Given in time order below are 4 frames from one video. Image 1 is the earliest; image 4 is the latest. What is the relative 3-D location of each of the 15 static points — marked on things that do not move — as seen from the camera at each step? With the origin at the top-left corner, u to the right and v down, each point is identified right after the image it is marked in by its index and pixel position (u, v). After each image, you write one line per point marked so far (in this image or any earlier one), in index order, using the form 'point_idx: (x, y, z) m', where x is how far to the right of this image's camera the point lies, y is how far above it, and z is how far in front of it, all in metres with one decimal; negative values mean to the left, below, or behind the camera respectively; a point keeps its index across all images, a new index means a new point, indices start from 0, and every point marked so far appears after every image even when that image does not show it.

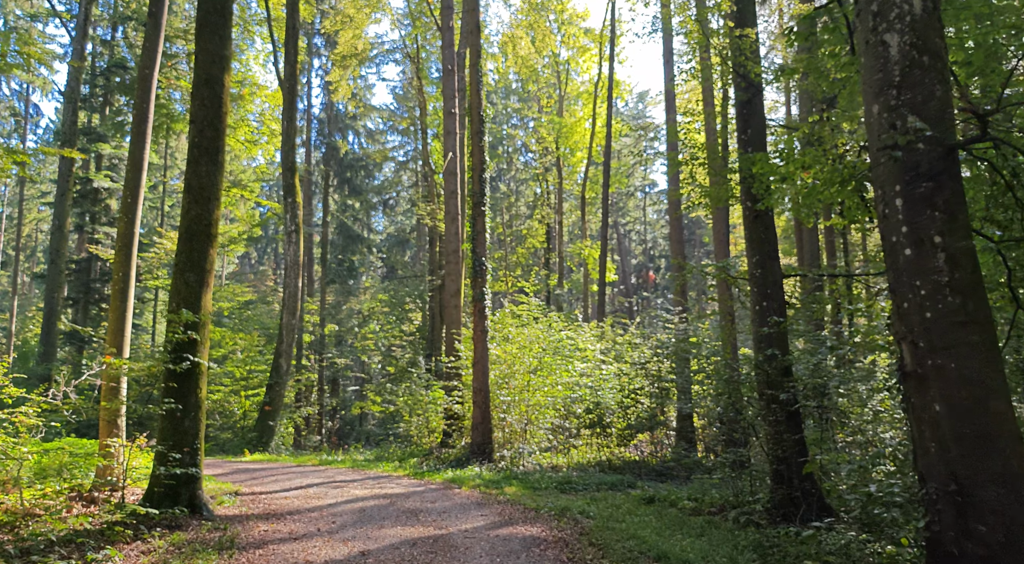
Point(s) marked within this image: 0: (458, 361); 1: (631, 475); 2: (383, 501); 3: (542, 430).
0: (-1.2, -1.8, +18.8) m
1: (+2.4, -3.8, +16.4) m
2: (-1.6, -2.7, +10.4) m
3: (+0.6, -3.1, +17.4) m
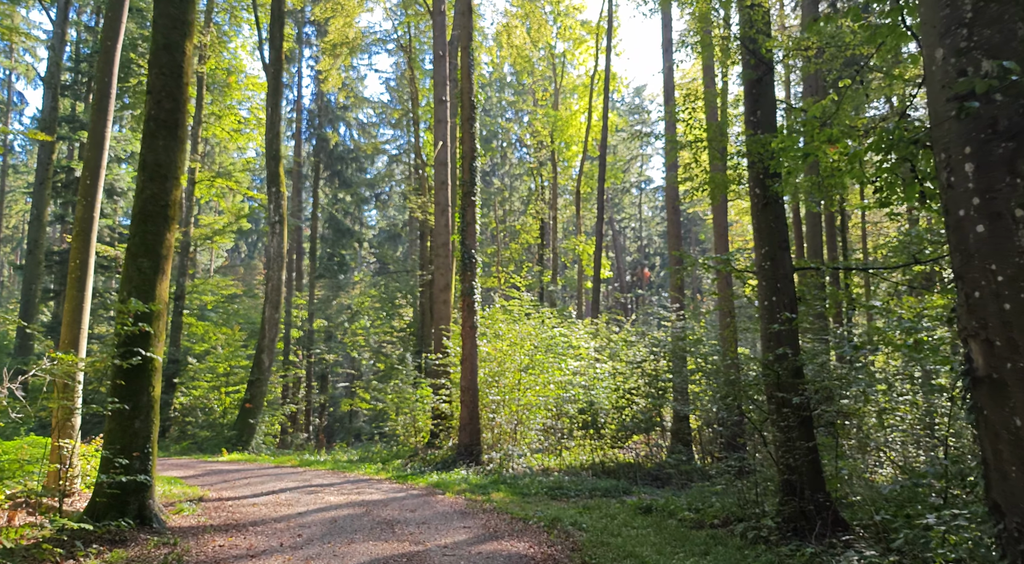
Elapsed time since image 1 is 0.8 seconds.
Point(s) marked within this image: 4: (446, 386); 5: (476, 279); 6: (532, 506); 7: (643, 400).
0: (-1.4, -1.7, +18.0) m
1: (+2.2, -3.7, +15.7) m
2: (-1.8, -2.6, +9.7) m
3: (+0.4, -3.0, +16.7) m
4: (-1.4, -2.3, +18.0) m
5: (-0.7, +0.1, +16.2) m
6: (+0.3, -2.8, +10.4) m
7: (+2.5, -2.3, +16.0) m
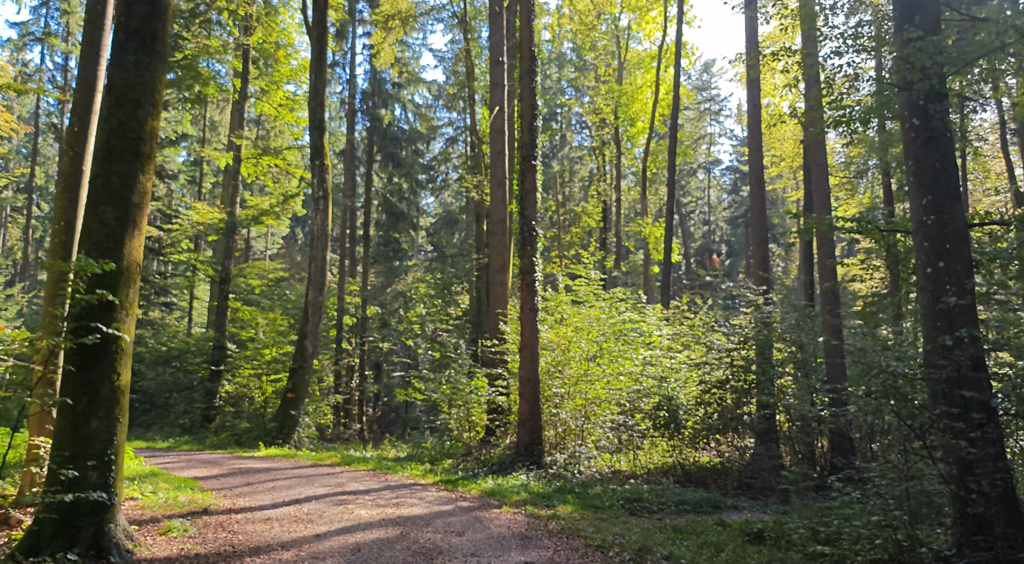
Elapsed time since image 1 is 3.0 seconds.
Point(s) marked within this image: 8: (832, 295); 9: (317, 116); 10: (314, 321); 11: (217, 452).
0: (-0.2, -1.2, +16.1) m
1: (+3.3, -3.4, +13.6) m
2: (-1.1, -2.3, +7.8) m
3: (+1.6, -2.6, +14.7) m
4: (-0.2, -1.8, +16.1) m
5: (+0.4, +0.5, +14.2) m
6: (+1.0, -2.4, +8.4) m
7: (+3.6, -1.9, +13.8) m
8: (+5.4, -0.2, +14.1) m
9: (-4.6, +3.9, +19.6) m
10: (-4.6, -0.9, +19.5) m
11: (-5.7, -3.3, +16.2) m
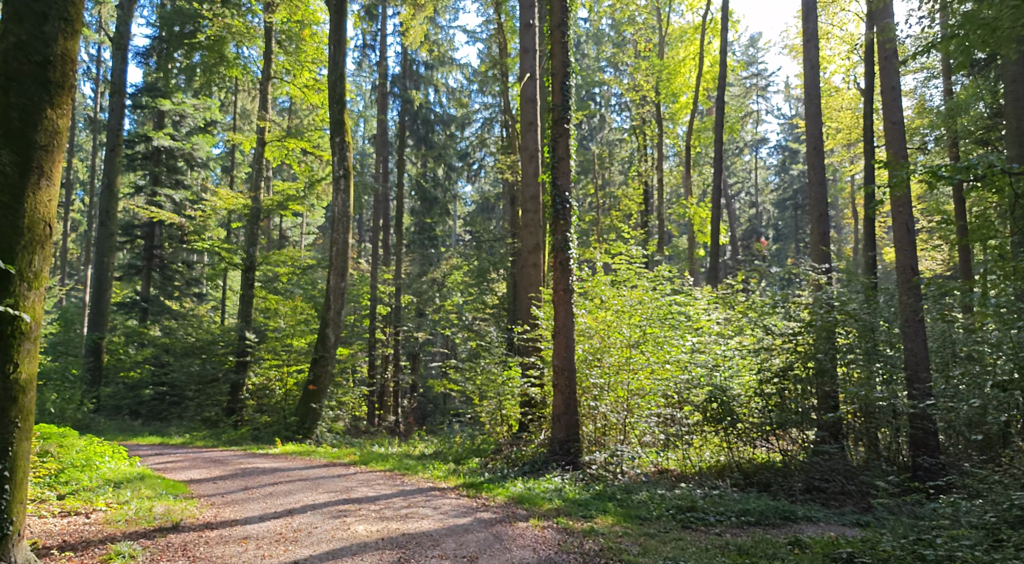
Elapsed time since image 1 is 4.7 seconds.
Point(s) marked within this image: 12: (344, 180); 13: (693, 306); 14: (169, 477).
0: (+0.4, -0.9, +14.7) m
1: (+3.8, -3.0, +12.0) m
2: (-0.9, -2.1, +6.5) m
3: (+2.1, -2.2, +13.2) m
4: (+0.4, -1.5, +14.7) m
5: (+0.9, +0.8, +12.7) m
6: (+1.2, -2.2, +6.9) m
7: (+4.1, -1.5, +12.2) m
8: (+5.9, +0.2, +12.4) m
9: (-3.9, +4.3, +18.4) m
10: (-3.9, -0.6, +18.3) m
11: (-5.1, -3.0, +15.1) m
12: (-3.7, +2.2, +18.5) m
13: (+3.3, -0.4, +15.2) m
14: (-4.3, -2.4, +10.4) m
